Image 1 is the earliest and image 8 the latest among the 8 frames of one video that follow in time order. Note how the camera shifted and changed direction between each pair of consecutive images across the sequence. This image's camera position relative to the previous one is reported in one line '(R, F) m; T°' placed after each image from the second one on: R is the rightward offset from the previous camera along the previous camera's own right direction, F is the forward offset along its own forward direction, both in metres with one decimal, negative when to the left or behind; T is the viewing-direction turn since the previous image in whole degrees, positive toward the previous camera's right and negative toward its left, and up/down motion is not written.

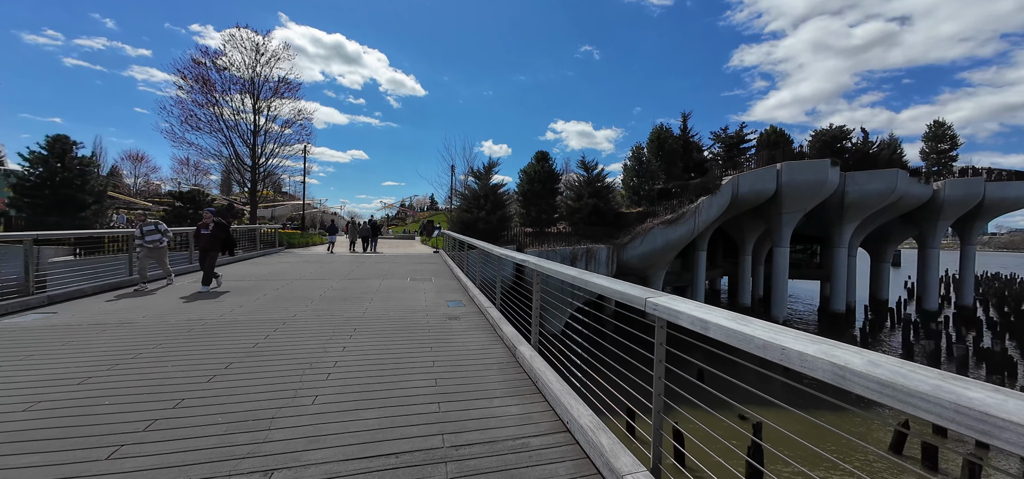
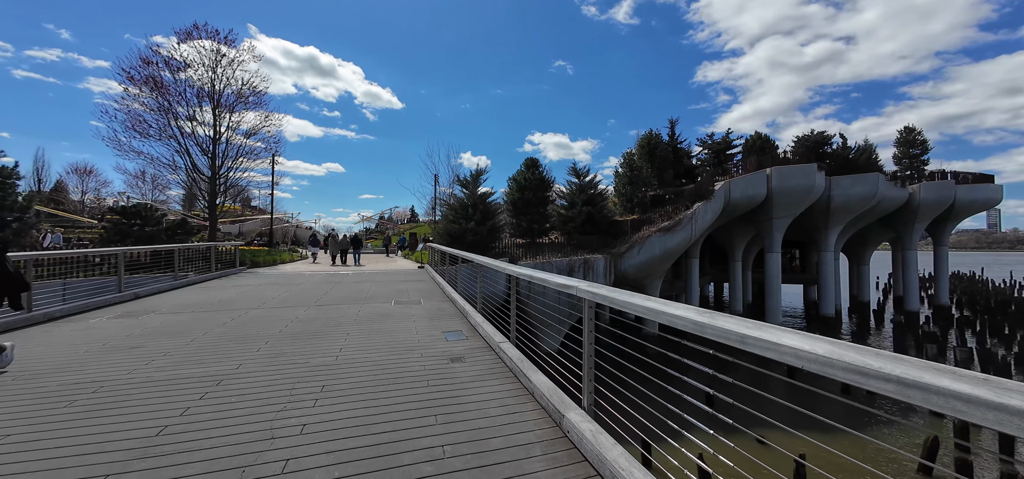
(-0.5, +1.2) m; +3°
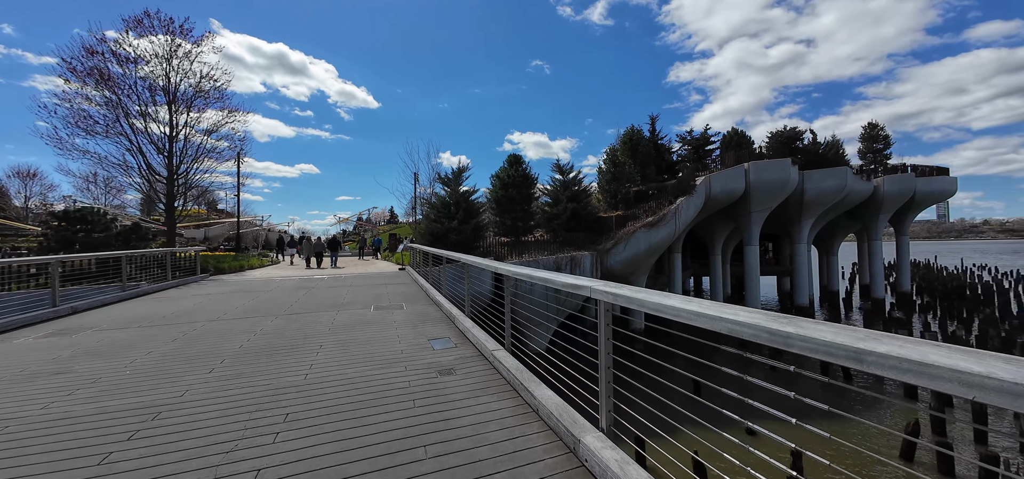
(-0.1, +0.5) m; +3°
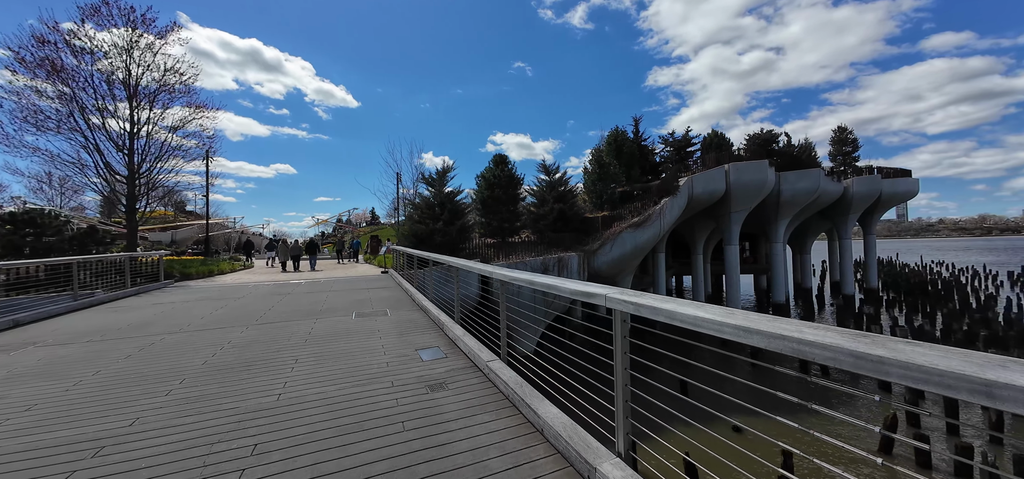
(-0.1, +0.3) m; +3°
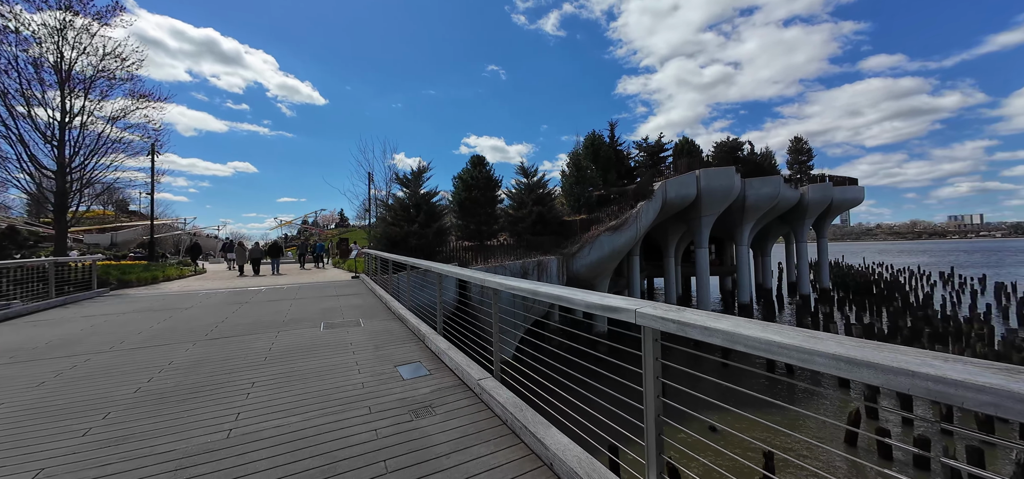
(-0.2, +0.4) m; +4°
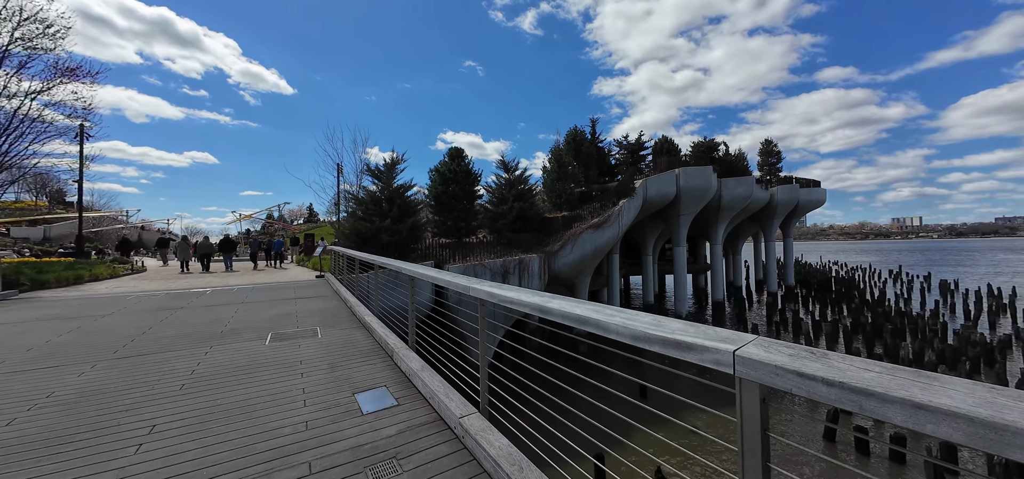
(-0.1, +0.7) m; +4°
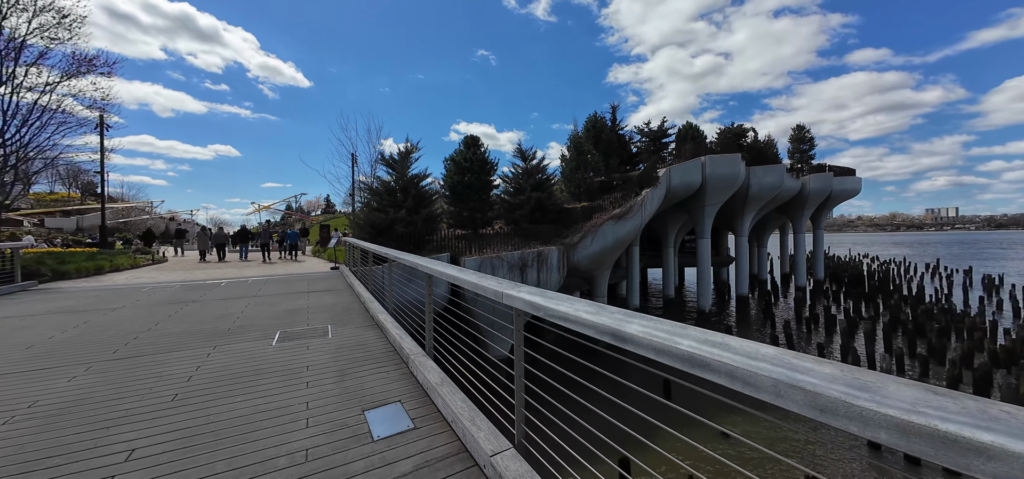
(-0.2, +0.5) m; -2°
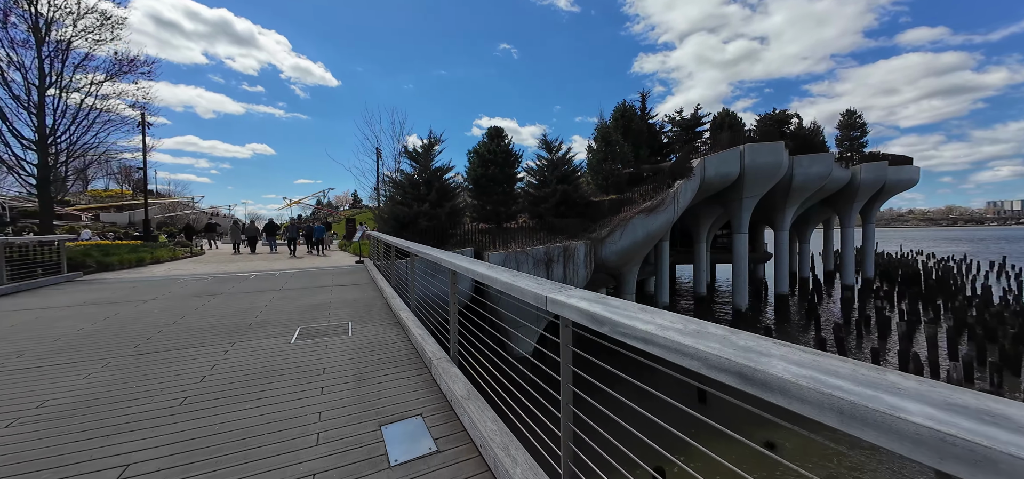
(-0.1, +0.4) m; -4°
